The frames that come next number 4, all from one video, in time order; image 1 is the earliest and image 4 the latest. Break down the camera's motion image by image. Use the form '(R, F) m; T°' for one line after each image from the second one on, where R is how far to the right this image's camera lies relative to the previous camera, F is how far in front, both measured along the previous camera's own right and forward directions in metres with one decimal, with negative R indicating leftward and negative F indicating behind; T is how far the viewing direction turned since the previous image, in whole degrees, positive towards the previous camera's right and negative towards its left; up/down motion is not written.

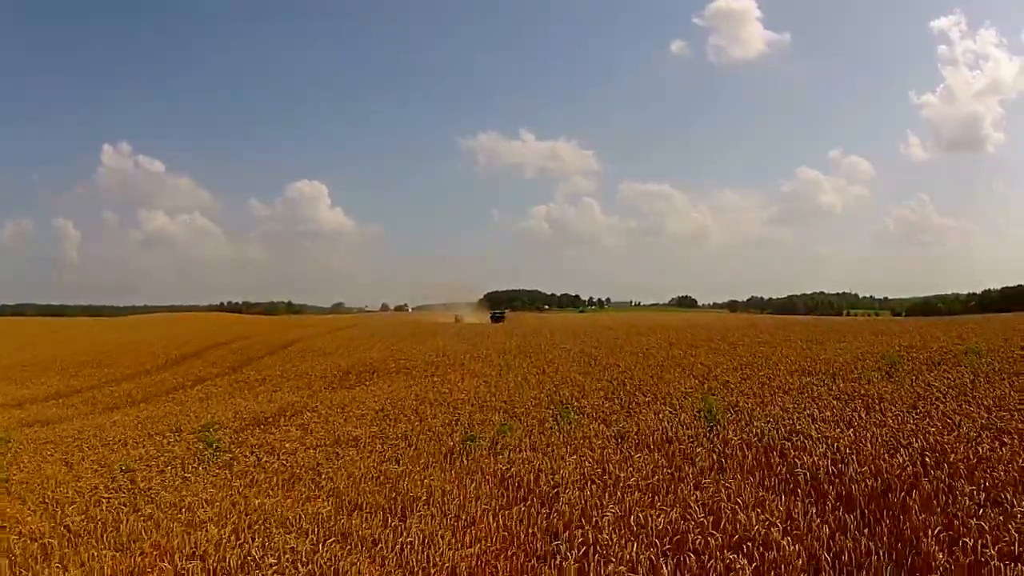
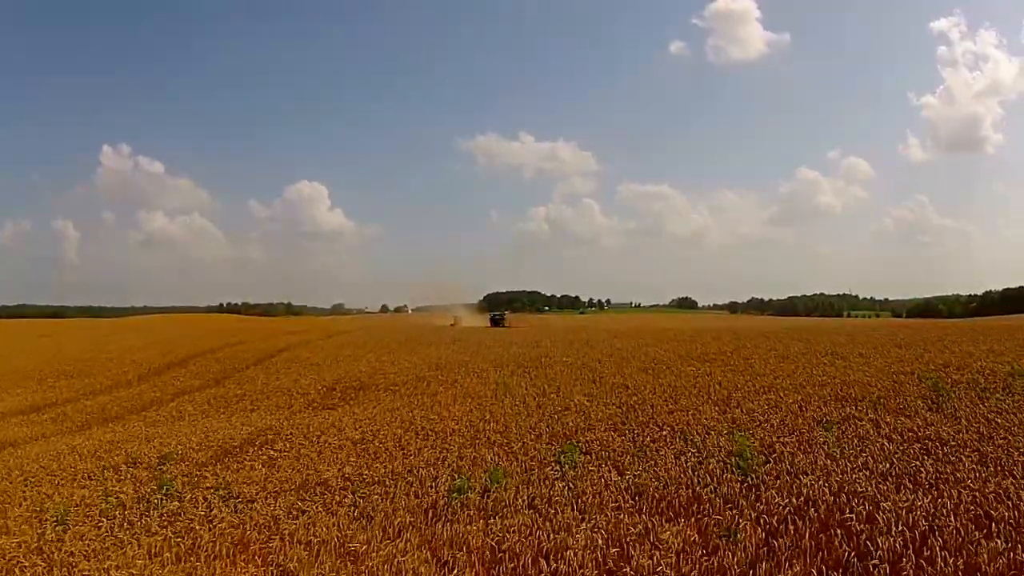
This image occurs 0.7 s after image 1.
(+0.1, +1.7) m; 0°
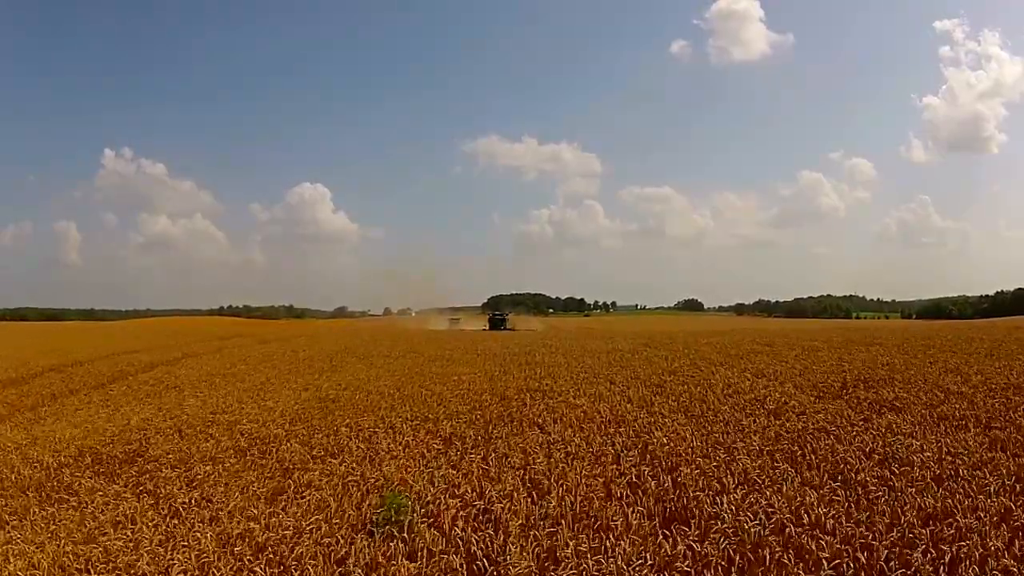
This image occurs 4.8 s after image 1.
(-0.2, +7.9) m; 0°
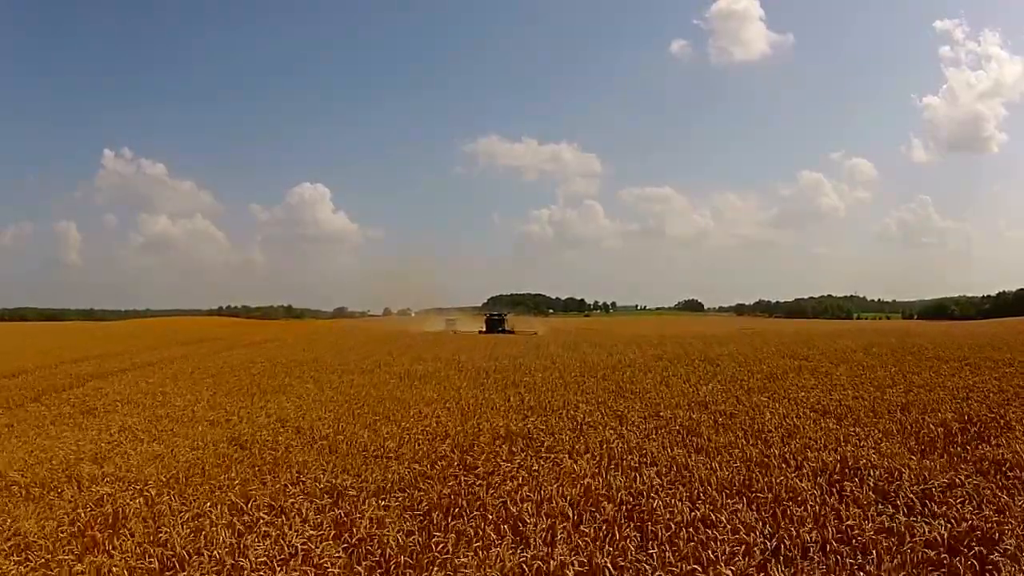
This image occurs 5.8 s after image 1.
(+0.4, +1.8) m; 0°
